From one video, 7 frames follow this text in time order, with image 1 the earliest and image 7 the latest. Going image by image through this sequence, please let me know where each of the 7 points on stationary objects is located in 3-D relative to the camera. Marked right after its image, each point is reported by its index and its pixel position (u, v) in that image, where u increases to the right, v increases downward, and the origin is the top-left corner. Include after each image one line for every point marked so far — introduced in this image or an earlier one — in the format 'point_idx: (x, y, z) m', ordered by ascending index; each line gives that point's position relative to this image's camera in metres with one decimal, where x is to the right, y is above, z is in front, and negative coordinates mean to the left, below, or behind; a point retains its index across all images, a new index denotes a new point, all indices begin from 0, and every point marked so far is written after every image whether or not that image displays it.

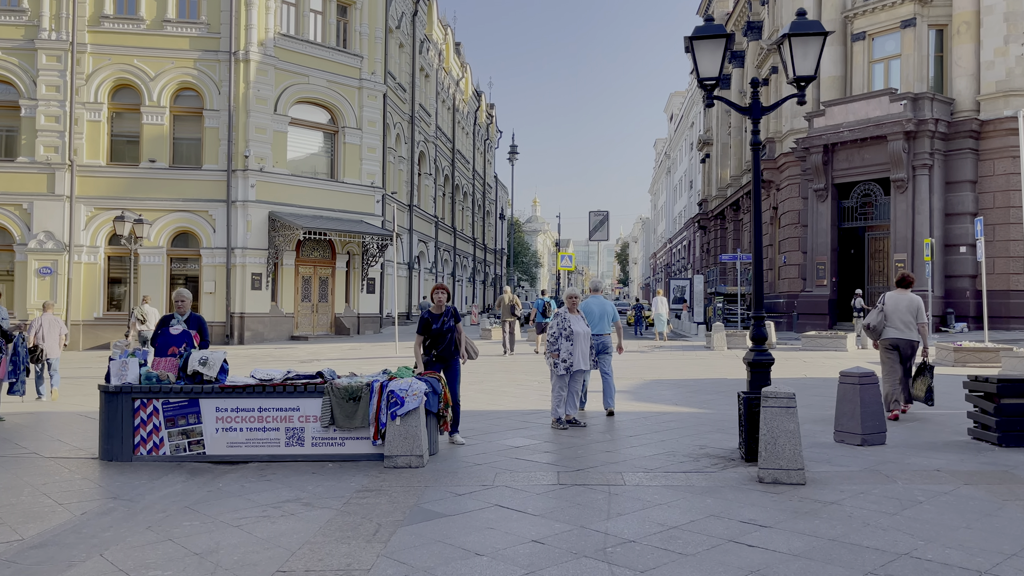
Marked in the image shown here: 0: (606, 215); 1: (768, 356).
0: (+2.2, +1.7, +17.9) m
1: (+2.2, -0.6, +6.7) m
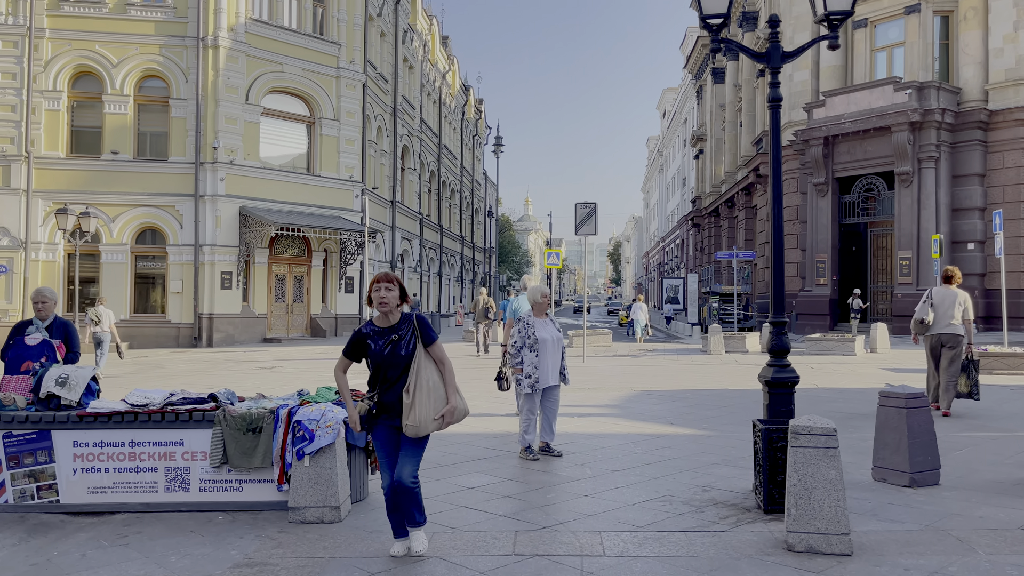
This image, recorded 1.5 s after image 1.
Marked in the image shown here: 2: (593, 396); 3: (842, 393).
0: (+1.7, +1.7, +16.4) m
1: (+1.9, -0.6, +5.2) m
2: (+1.1, -1.5, +10.7) m
3: (+4.7, -1.5, +10.9) m
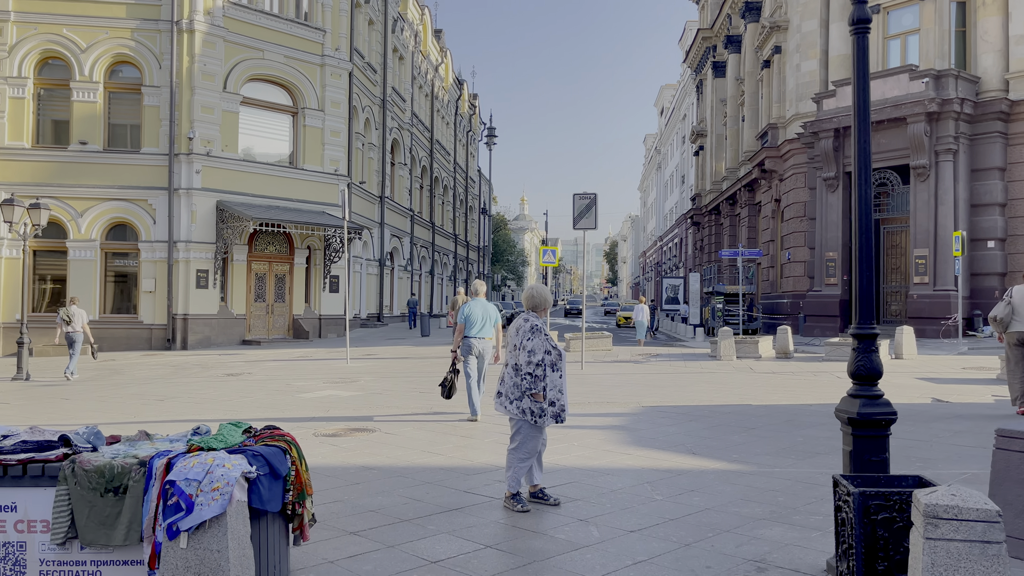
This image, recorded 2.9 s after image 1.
0: (+1.6, +1.7, +14.9) m
1: (+1.8, -0.6, +3.7) m
2: (+1.0, -1.5, +9.2) m
3: (+4.5, -1.5, +9.3) m
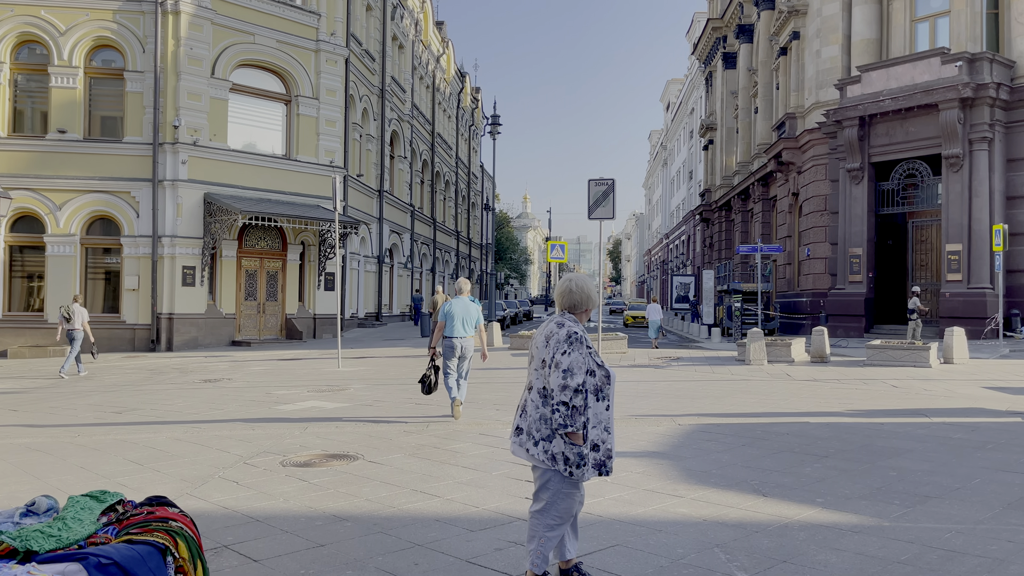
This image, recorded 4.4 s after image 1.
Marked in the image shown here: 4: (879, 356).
0: (+1.7, +1.8, +13.3) m
1: (+1.9, -0.5, +2.1) m
2: (+1.1, -1.5, +7.6) m
3: (+4.6, -1.4, +7.8) m
4: (+6.8, -1.3, +14.3) m
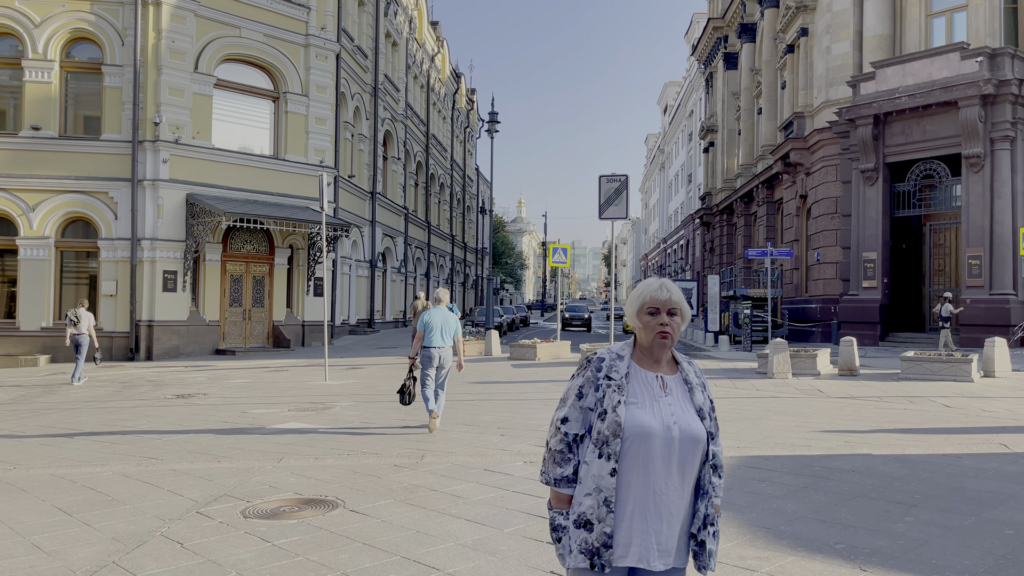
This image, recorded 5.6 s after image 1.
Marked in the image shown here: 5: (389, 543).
0: (+1.8, +1.7, +12.1) m
1: (+2.0, -0.6, +0.9) m
2: (+1.2, -1.5, +6.4) m
3: (+4.7, -1.5, +6.6) m
4: (+6.8, -1.4, +13.1) m
5: (-0.8, -1.5, +4.7) m
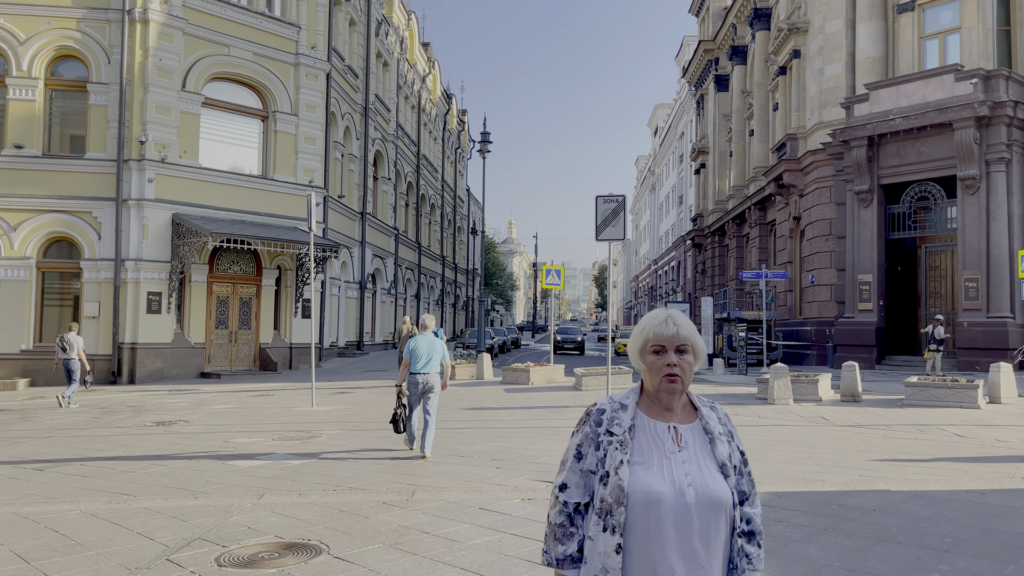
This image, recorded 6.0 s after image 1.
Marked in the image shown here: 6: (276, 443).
0: (+1.7, +1.3, +11.8) m
1: (+2.1, -0.6, +0.5) m
2: (+1.2, -1.7, +6.0) m
3: (+4.7, -1.7, +6.2) m
4: (+6.7, -1.8, +12.8) m
5: (-0.8, -1.7, +4.2) m
6: (-3.3, -2.2, +10.7) m
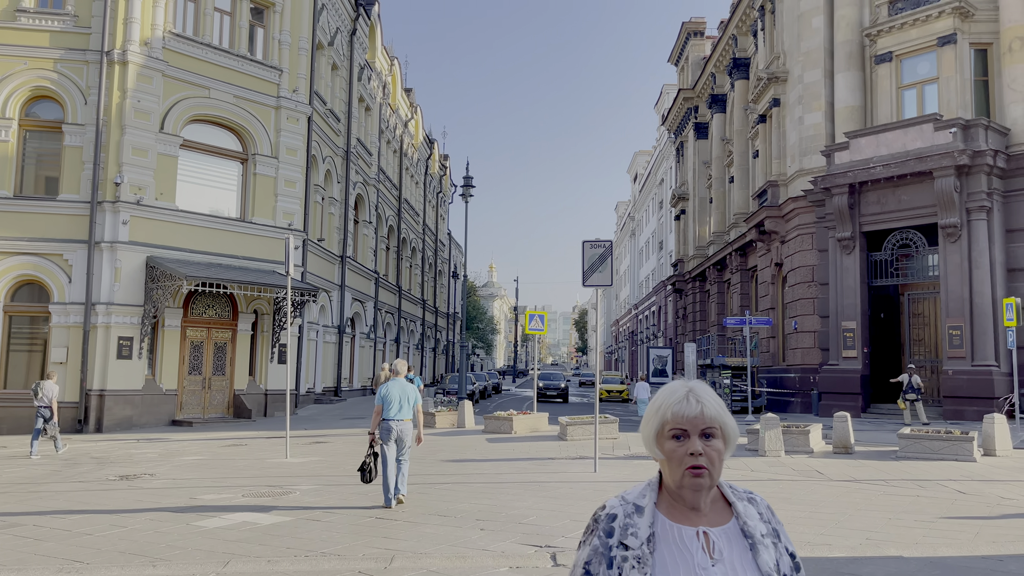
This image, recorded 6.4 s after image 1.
0: (+1.5, +0.6, +11.5) m
1: (+2.1, -0.7, +0.2) m
2: (+1.1, -2.1, +5.5) m
3: (+4.6, -2.1, +5.9) m
4: (+6.5, -2.6, +12.4) m
5: (-0.8, -2.0, +3.7) m
6: (-3.5, -2.8, +10.1) m
